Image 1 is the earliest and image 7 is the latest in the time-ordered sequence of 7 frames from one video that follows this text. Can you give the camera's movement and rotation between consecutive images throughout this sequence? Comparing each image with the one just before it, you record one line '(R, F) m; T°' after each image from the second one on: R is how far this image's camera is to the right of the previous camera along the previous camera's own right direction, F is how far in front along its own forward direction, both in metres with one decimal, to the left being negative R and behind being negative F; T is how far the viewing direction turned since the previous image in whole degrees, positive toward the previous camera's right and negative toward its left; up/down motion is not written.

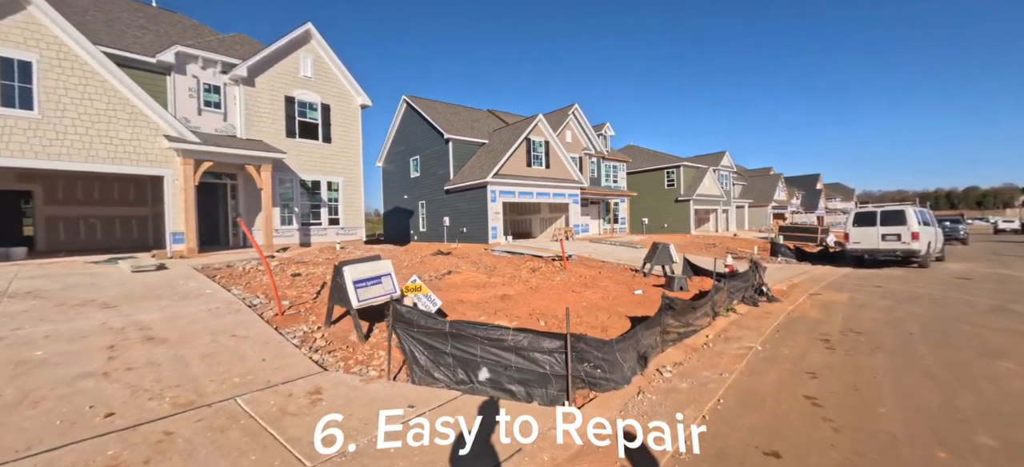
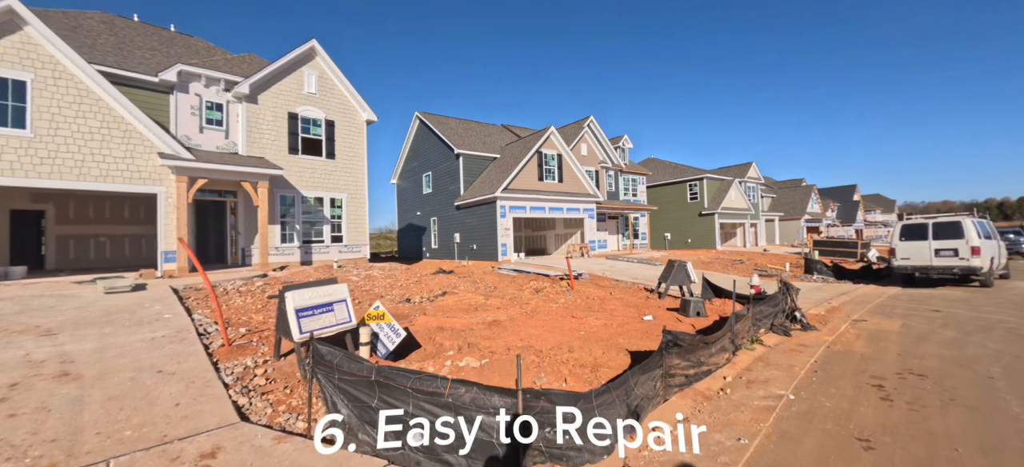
(+0.6, +0.8) m; -3°
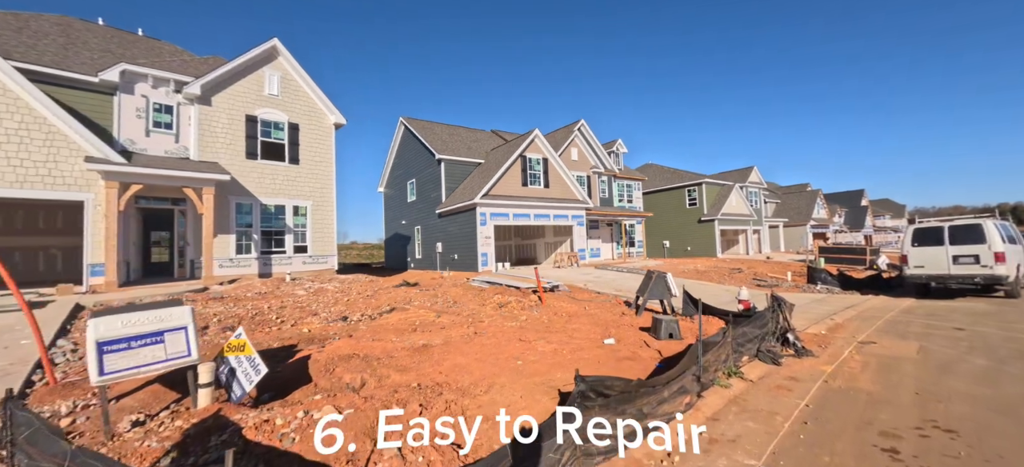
(+1.2, +1.1) m; -1°
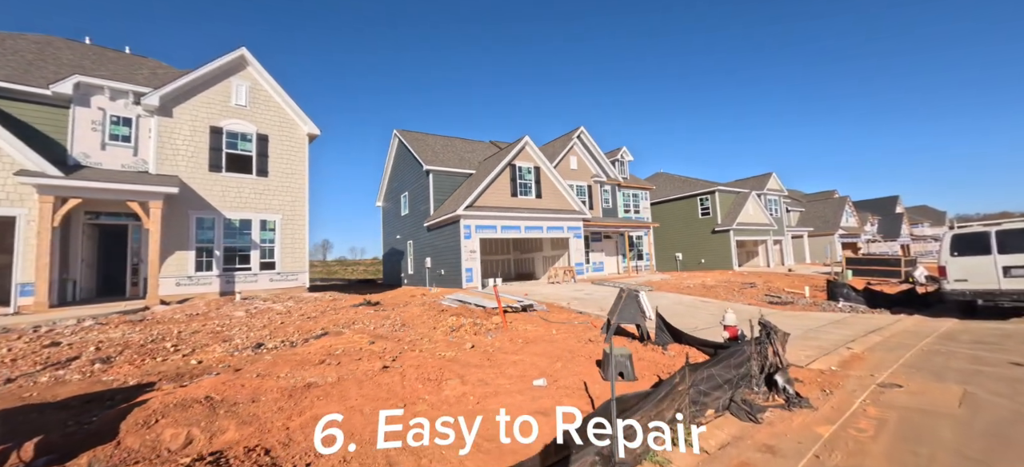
(+1.5, +1.3) m; -3°
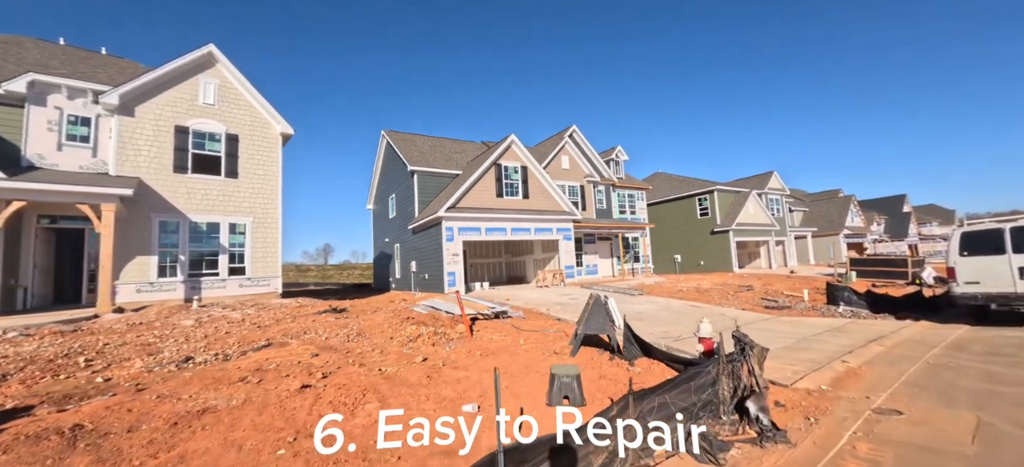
(+0.9, +0.7) m; -1°
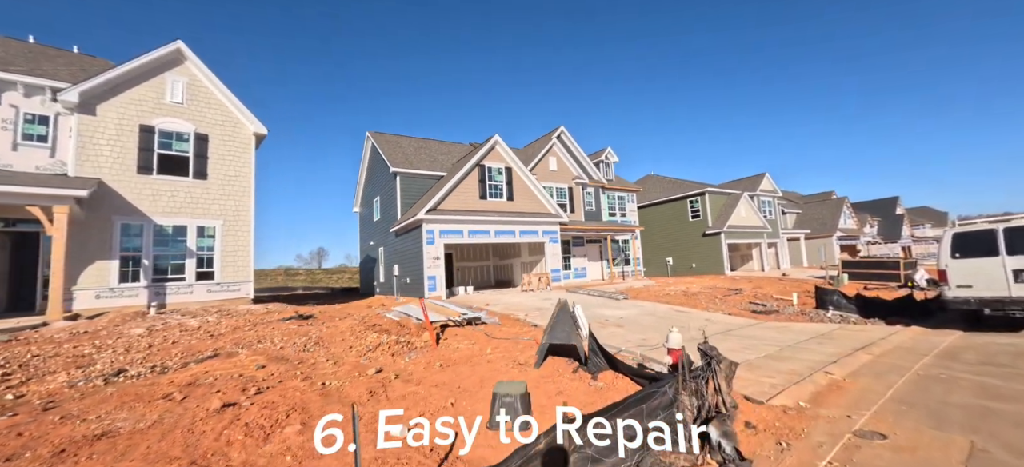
(+0.6, +0.4) m; 0°
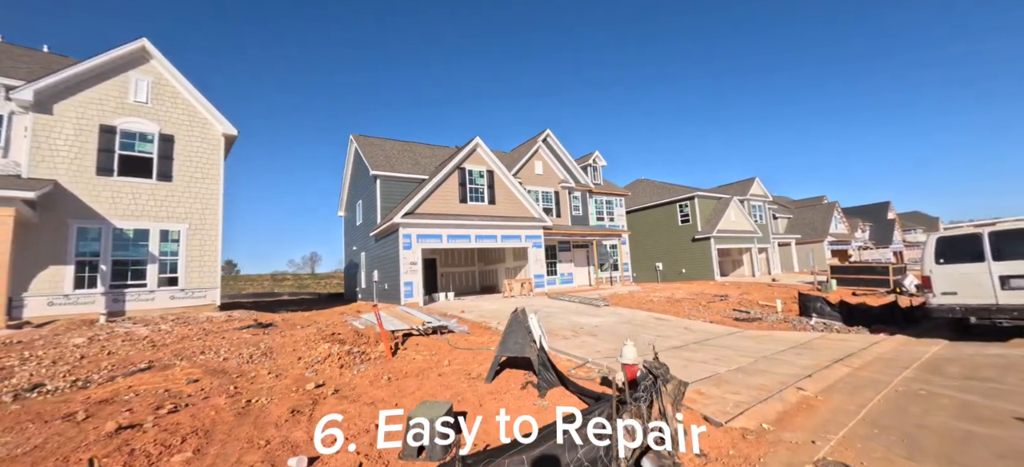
(+0.7, +0.4) m; 0°
